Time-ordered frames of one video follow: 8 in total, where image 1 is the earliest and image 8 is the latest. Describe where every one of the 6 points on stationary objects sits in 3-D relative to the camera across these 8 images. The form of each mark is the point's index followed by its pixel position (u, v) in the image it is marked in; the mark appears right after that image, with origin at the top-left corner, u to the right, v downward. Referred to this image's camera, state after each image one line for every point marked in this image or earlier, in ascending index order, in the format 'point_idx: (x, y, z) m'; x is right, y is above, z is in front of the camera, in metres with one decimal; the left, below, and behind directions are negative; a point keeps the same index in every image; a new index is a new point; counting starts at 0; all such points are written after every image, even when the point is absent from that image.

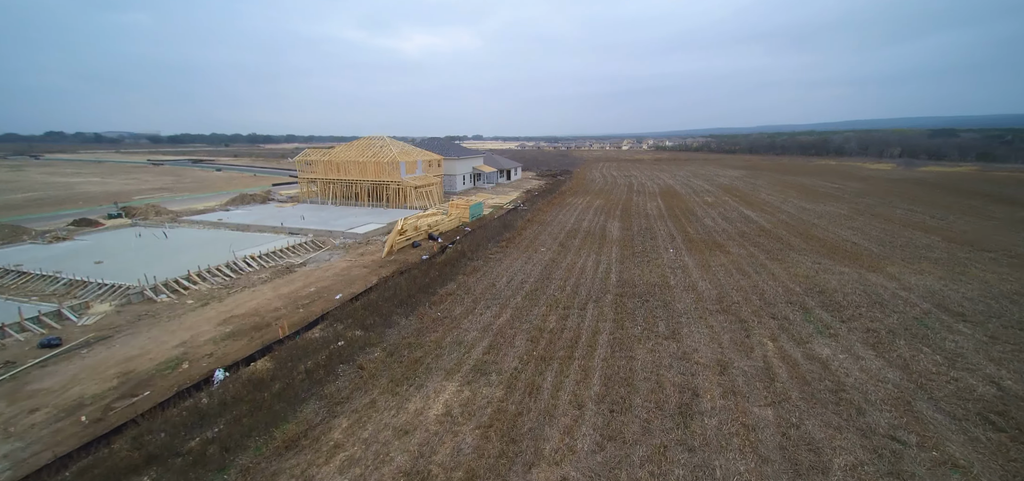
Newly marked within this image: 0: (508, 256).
0: (-0.1, -0.6, +16.5) m
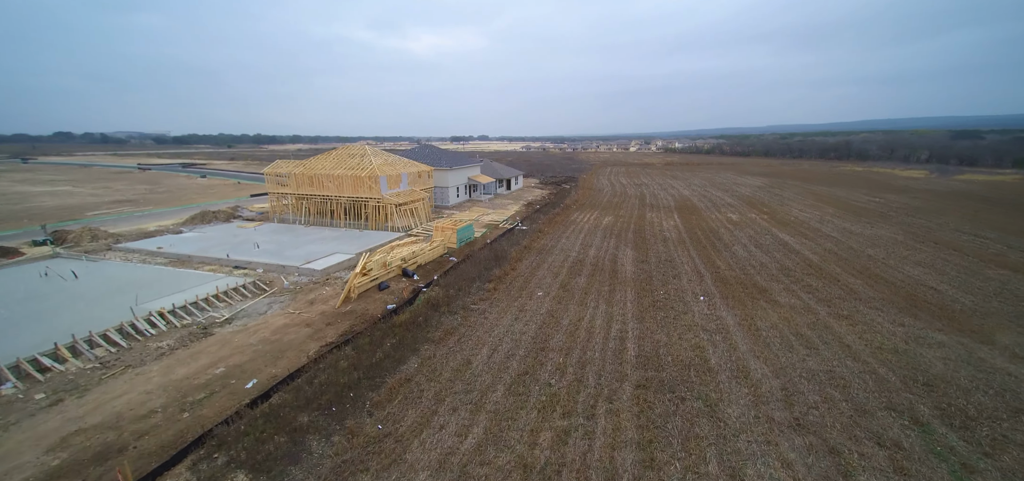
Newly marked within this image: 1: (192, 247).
0: (-0.6, -2.2, +13.0) m
1: (-14.8, -0.3, +18.6) m
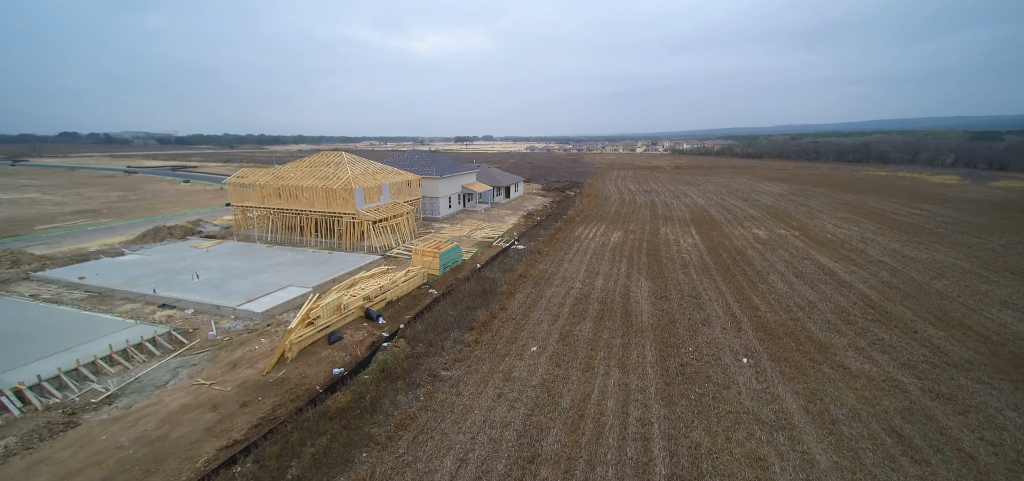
0: (-1.0, -3.3, +9.8) m
1: (-15.1, -1.4, +15.6) m
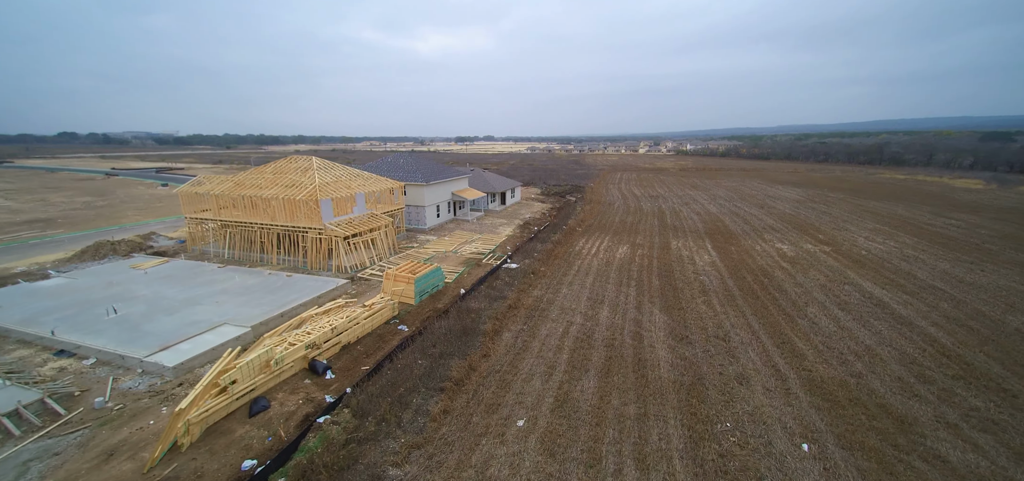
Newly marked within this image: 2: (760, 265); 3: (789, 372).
0: (-1.4, -4.1, +7.1) m
1: (-15.5, -2.2, +12.9) m
2: (+11.6, -1.2, +18.9) m
3: (+7.0, -3.4, +10.2) m
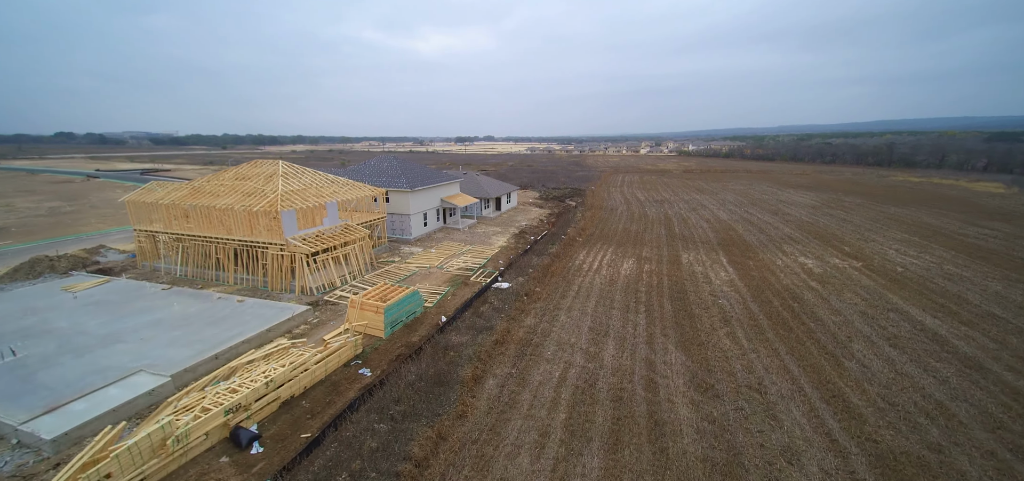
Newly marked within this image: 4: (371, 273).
0: (-1.8, -4.8, +4.8) m
1: (-15.9, -2.9, +10.6) m
2: (+11.3, -1.8, +16.6) m
3: (+6.6, -4.0, +8.0) m
4: (-6.1, -1.4, +17.5) m
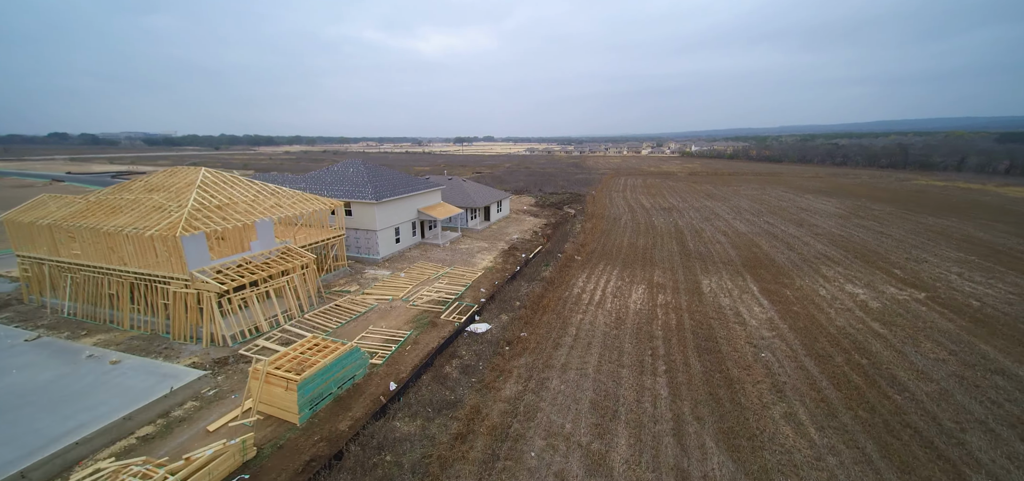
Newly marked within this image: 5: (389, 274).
0: (-2.4, -5.8, +1.2) m
1: (-16.6, -3.8, +7.0) m
2: (+10.6, -2.8, +13.0) m
3: (+6.0, -5.0, +4.4) m
4: (-6.8, -2.4, +13.9) m
5: (-5.4, -1.5, +17.9) m
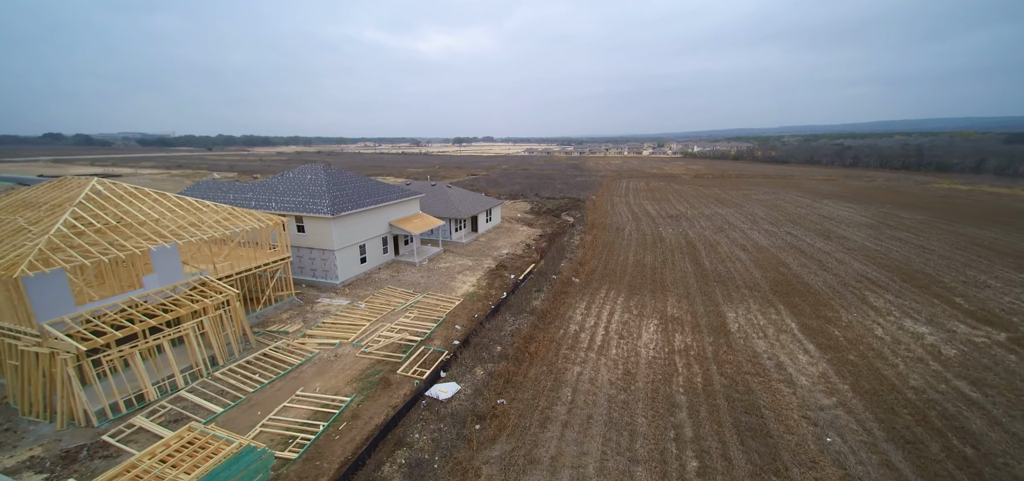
0: (-3.0, -6.6, -1.9) m
1: (-17.2, -4.7, +3.9) m
2: (+10.0, -3.7, +9.9) m
3: (+5.4, -5.8, +1.3) m
4: (-7.4, -3.3, +10.8) m
5: (-6.0, -2.4, +14.8) m
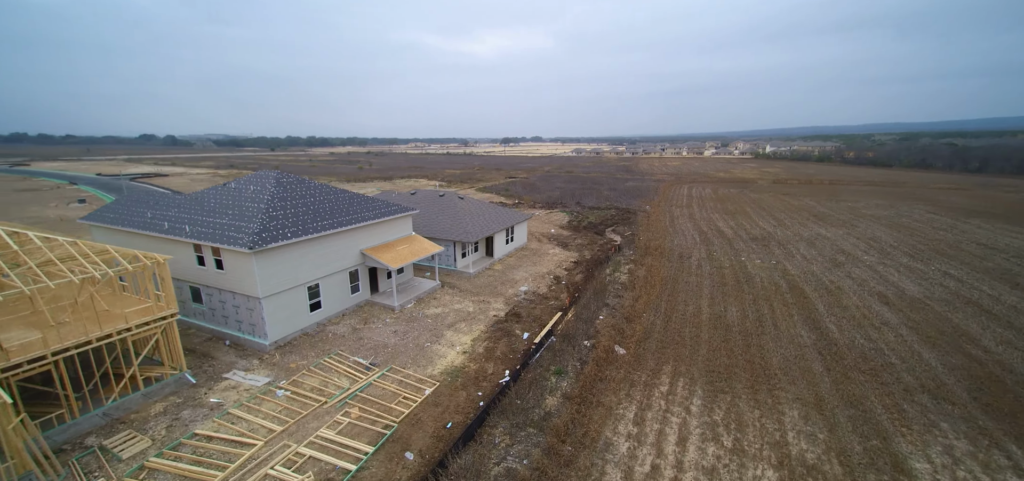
0: (-5.1, -7.8, -7.2) m
1: (-18.4, -5.5, +0.3) m
2: (+9.3, -5.3, +3.0) m
3: (+3.6, -7.3, -5.0) m
4: (-7.8, -4.4, +5.9) m
5: (-6.0, -3.5, +9.8) m
